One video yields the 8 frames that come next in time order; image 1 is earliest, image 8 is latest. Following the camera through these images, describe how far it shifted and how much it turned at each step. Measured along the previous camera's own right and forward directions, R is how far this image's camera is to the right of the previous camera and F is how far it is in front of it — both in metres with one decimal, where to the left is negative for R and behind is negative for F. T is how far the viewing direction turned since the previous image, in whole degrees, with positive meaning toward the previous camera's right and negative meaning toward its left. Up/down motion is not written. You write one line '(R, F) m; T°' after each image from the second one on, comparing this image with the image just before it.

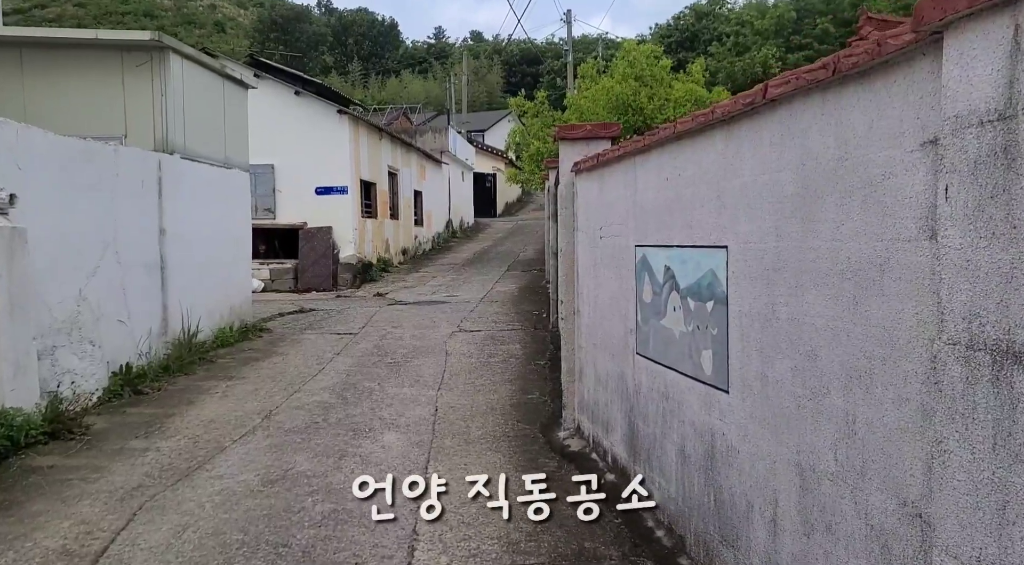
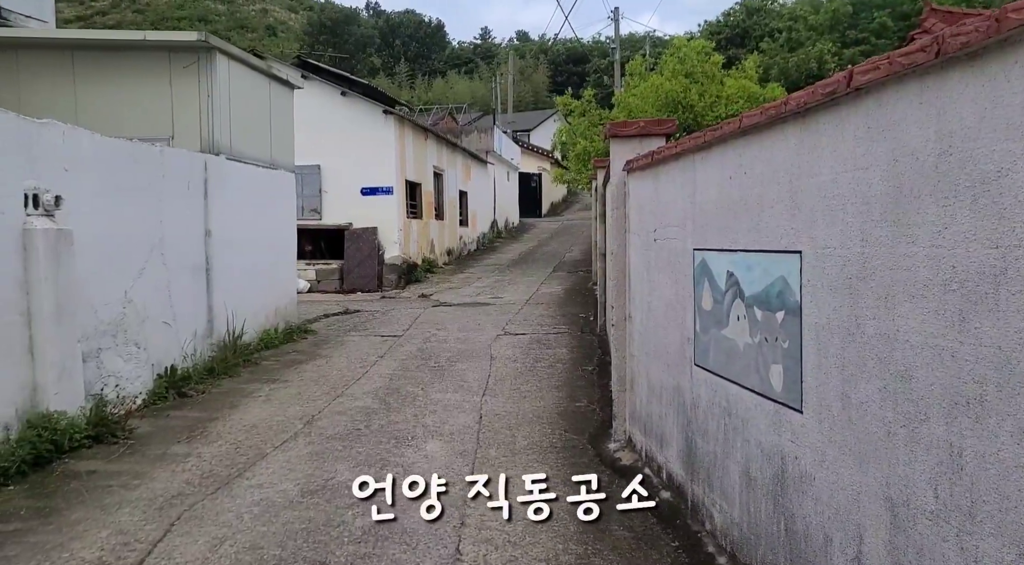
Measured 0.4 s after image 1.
(0.0, +0.2) m; -3°
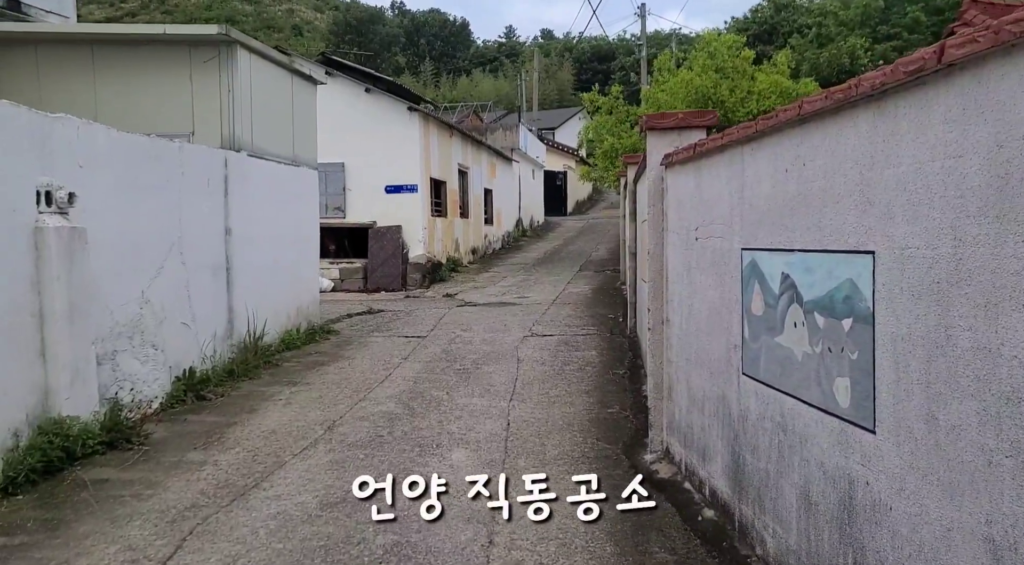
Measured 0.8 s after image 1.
(0.0, +0.2) m; -2°
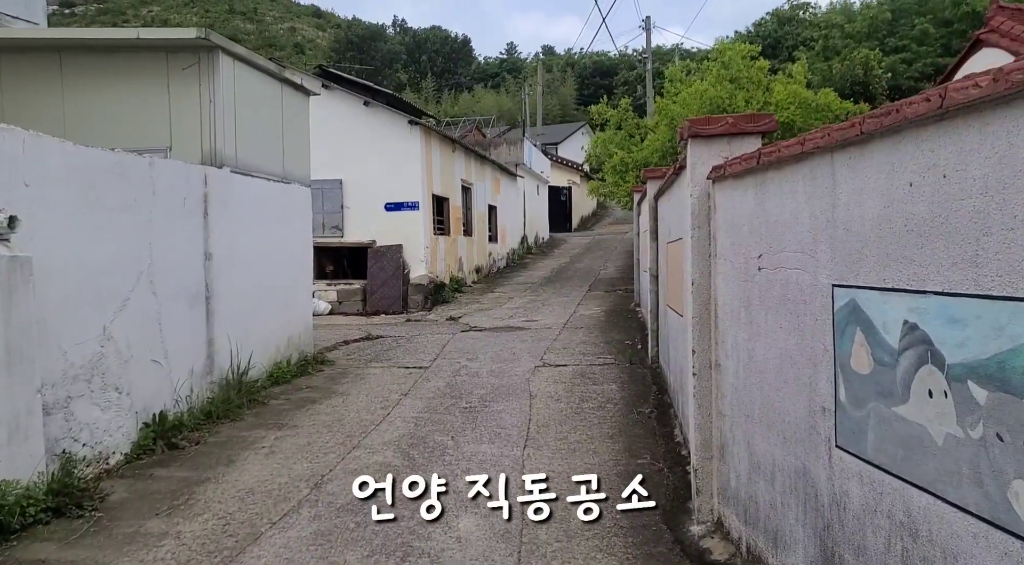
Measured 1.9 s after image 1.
(-0.1, +0.7) m; 0°
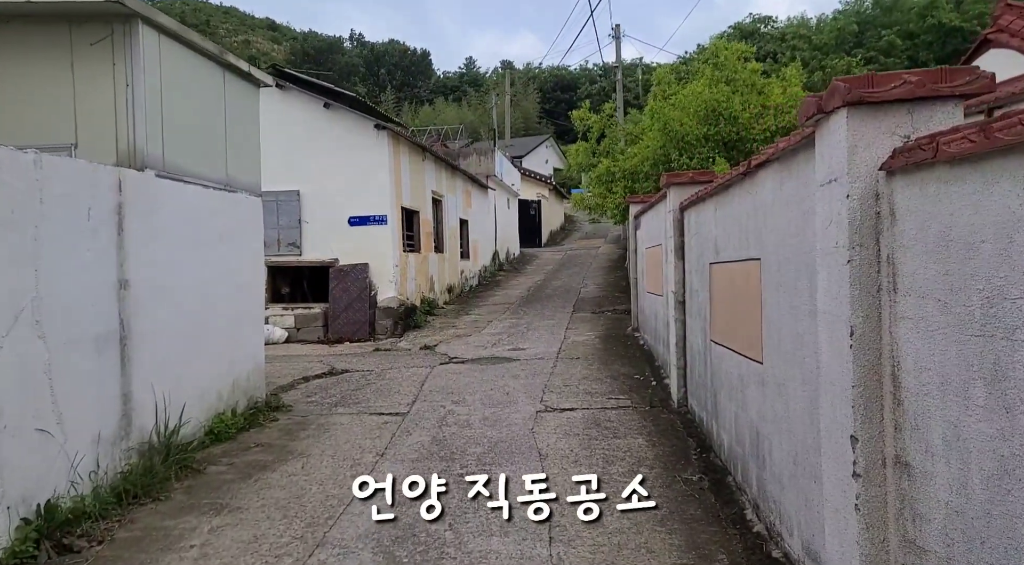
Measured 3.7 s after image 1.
(-0.3, +1.4) m; +3°
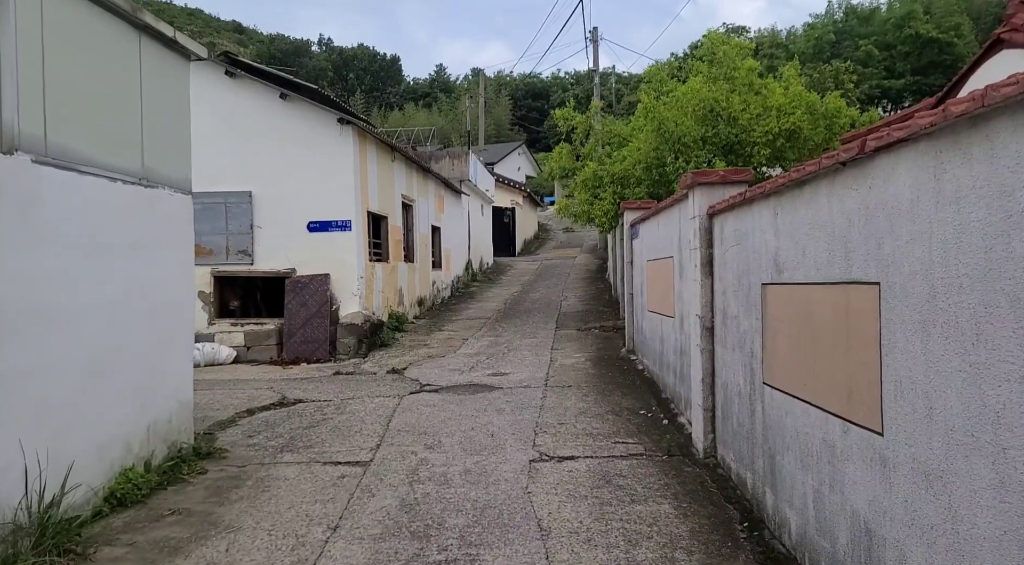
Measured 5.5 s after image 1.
(-0.1, +1.2) m; +2°
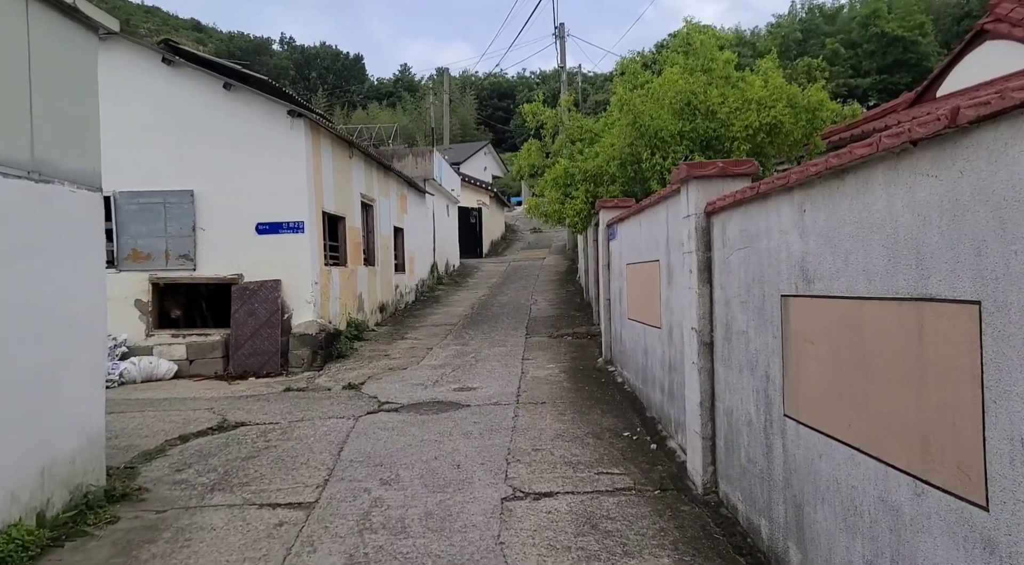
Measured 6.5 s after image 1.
(0.0, +0.8) m; +3°
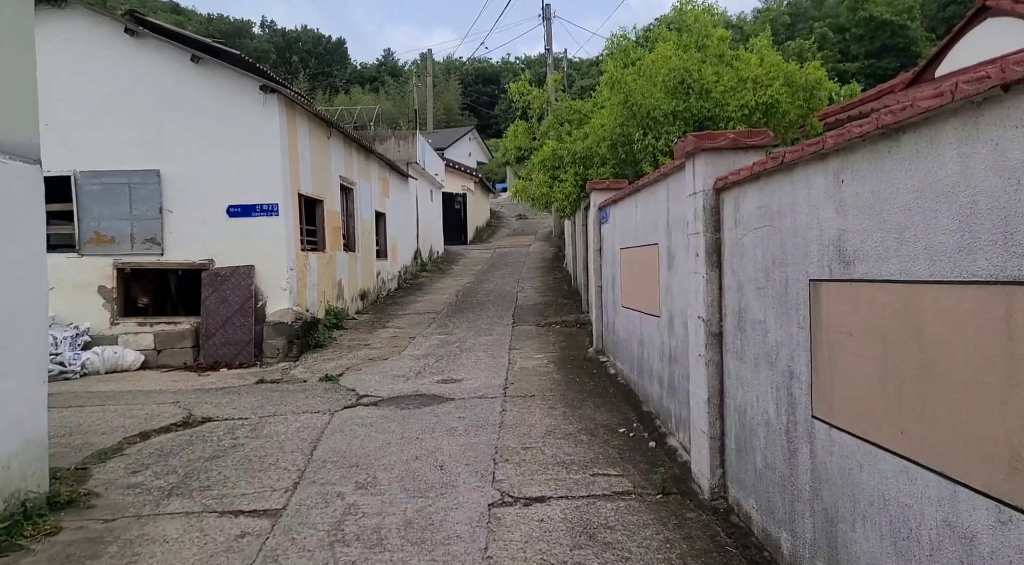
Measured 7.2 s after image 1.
(0.0, +0.5) m; +1°
